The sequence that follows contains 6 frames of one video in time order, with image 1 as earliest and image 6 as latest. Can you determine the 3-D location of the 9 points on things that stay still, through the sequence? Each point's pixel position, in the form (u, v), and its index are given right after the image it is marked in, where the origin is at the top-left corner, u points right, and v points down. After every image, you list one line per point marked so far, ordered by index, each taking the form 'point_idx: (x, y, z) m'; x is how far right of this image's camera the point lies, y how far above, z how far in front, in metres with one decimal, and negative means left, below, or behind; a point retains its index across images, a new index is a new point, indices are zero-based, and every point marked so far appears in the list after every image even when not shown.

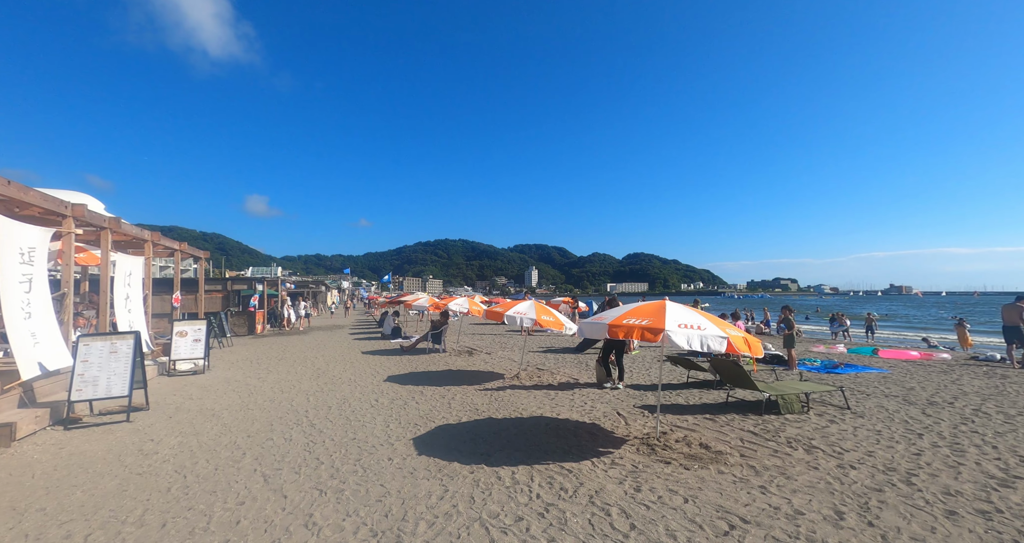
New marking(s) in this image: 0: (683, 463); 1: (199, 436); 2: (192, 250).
0: (+1.7, -1.9, +4.3) m
1: (-4.1, -2.2, +5.8) m
2: (-11.5, +0.7, +15.7) m
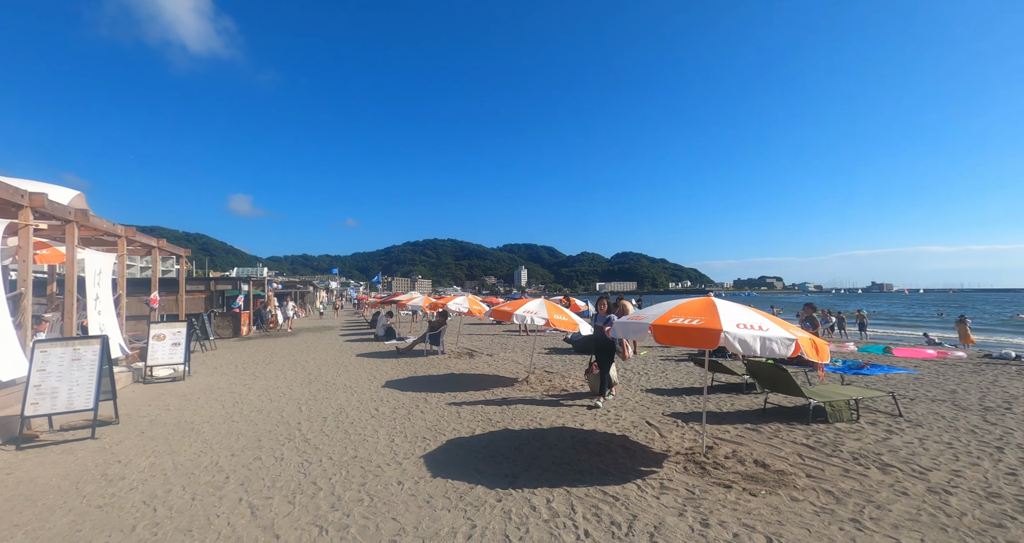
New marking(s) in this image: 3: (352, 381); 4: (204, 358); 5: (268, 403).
0: (+2.0, -1.8, +3.7) m
1: (-3.9, -2.1, +5.1) m
2: (-11.5, +0.8, +14.7) m
3: (-3.4, -2.3, +9.3) m
4: (-9.3, -2.6, +13.2) m
5: (-4.2, -2.3, +7.5) m
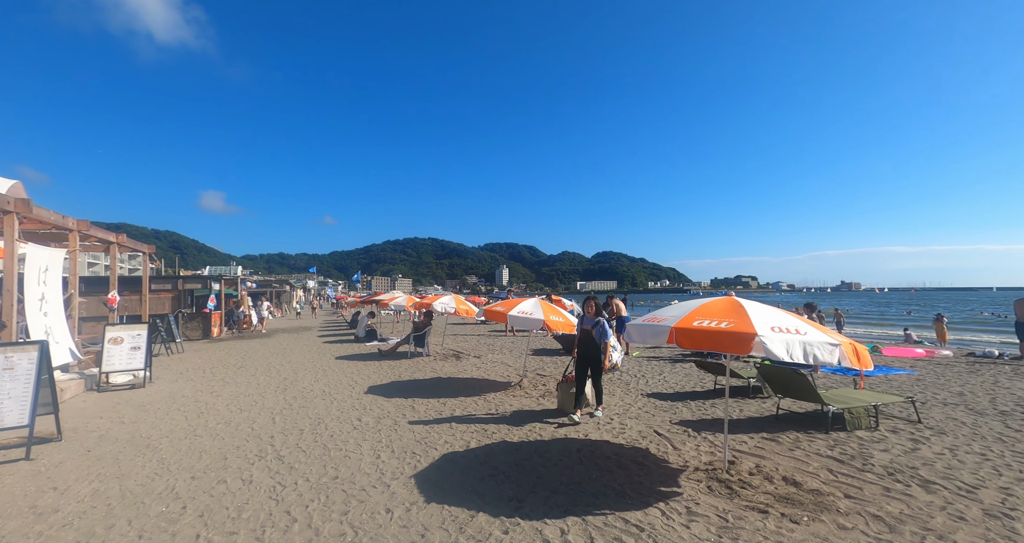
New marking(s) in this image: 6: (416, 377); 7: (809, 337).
0: (+2.0, -1.8, +3.3) m
1: (-3.9, -2.1, +4.4) m
2: (-11.9, +0.9, +13.7) m
3: (-3.6, -2.3, +8.7) m
4: (-9.6, -2.6, +12.3) m
5: (-4.3, -2.2, +6.9) m
6: (-2.2, -2.4, +9.9) m
7: (+2.3, -0.5, +3.4) m
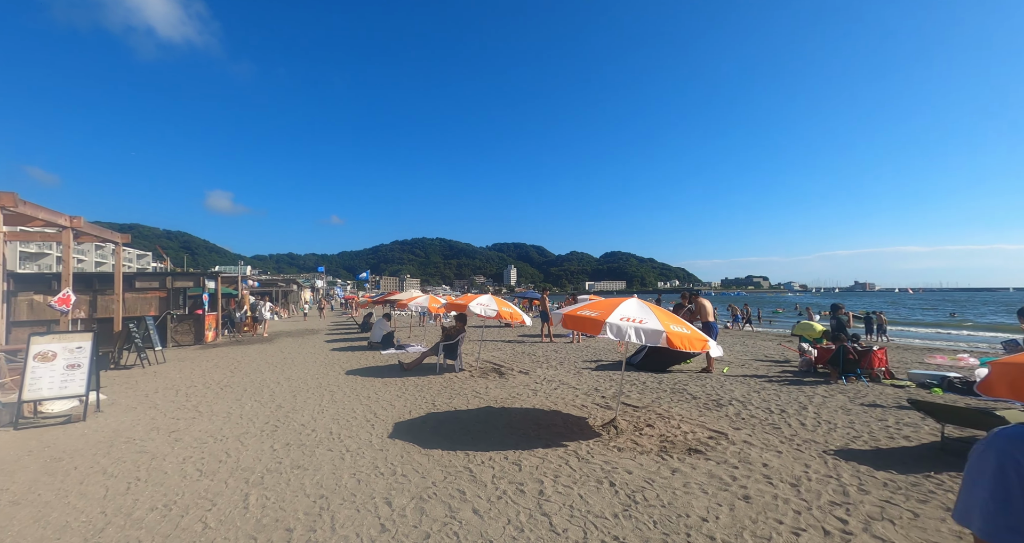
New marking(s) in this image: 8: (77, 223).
0: (+3.1, -1.6, +0.6) m
1: (-2.8, -1.9, +1.8) m
2: (-10.6, +1.0, +11.3) m
3: (-2.4, -2.1, +6.1) m
4: (-8.4, -2.4, +9.8) m
5: (-3.2, -2.1, +4.3) m
6: (-1.0, -2.2, +7.3) m
7: (+3.4, -0.3, +0.7) m
8: (-9.5, +1.1, +9.6) m
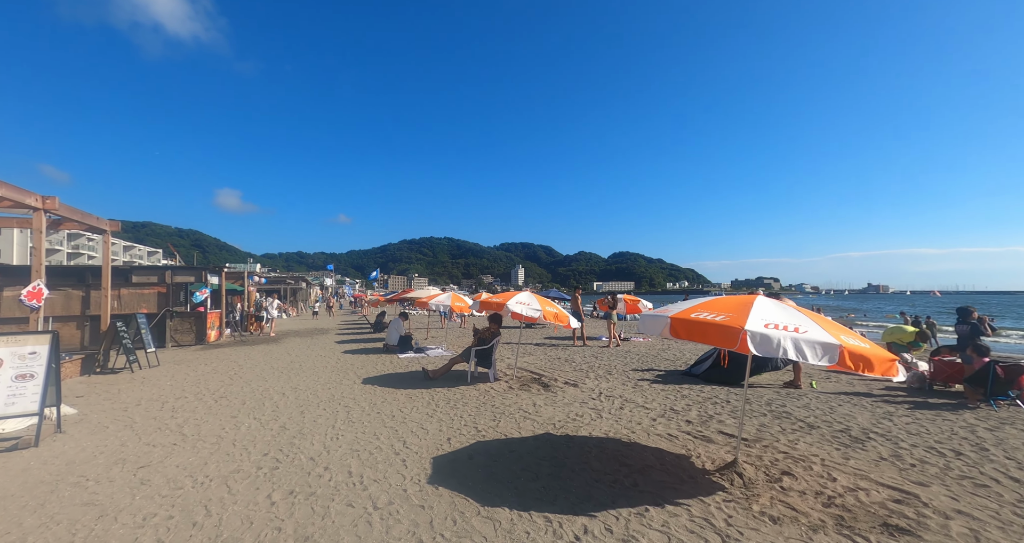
0: (+3.8, -1.5, -1.0) m
1: (-2.0, -1.8, +0.4) m
2: (-9.7, +1.2, +10.0) m
3: (-1.6, -2.0, +4.6) m
4: (-7.5, -2.2, +8.4) m
5: (-2.4, -1.9, +2.9) m
6: (-0.2, -2.1, +5.8) m
7: (+4.1, -0.2, -0.9) m
8: (-8.6, +1.3, +8.2) m
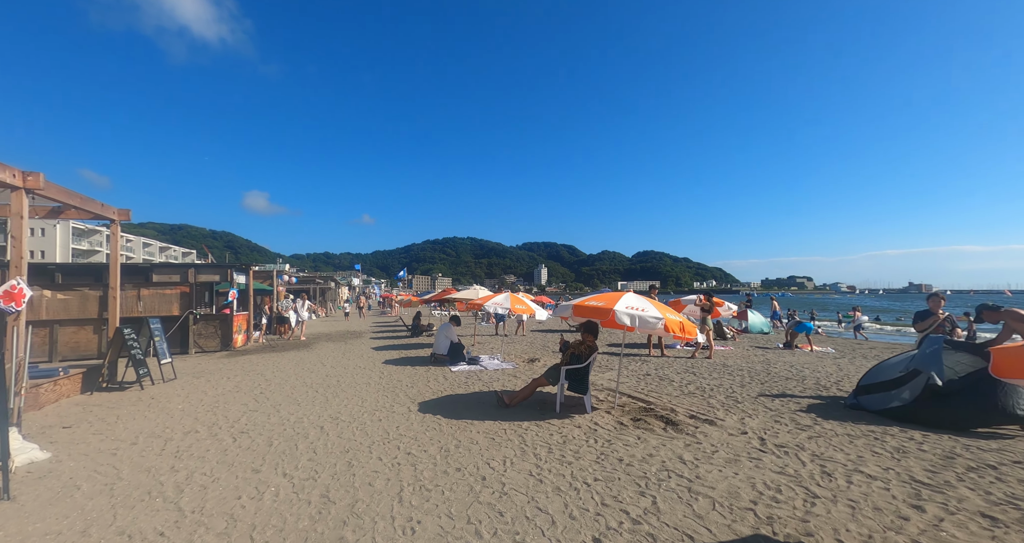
0: (+4.9, -1.5, -3.3) m
1: (-0.9, -1.7, -1.7) m
2: (-8.1, +1.3, +8.3) m
3: (-0.2, -1.9, +2.5) m
4: (-5.9, -2.2, +6.7) m
5: (-1.1, -1.9, +0.8) m
6: (+1.3, -2.0, +3.7) m
7: (+5.2, -0.2, -3.2) m
8: (-7.1, +1.3, +6.5) m
